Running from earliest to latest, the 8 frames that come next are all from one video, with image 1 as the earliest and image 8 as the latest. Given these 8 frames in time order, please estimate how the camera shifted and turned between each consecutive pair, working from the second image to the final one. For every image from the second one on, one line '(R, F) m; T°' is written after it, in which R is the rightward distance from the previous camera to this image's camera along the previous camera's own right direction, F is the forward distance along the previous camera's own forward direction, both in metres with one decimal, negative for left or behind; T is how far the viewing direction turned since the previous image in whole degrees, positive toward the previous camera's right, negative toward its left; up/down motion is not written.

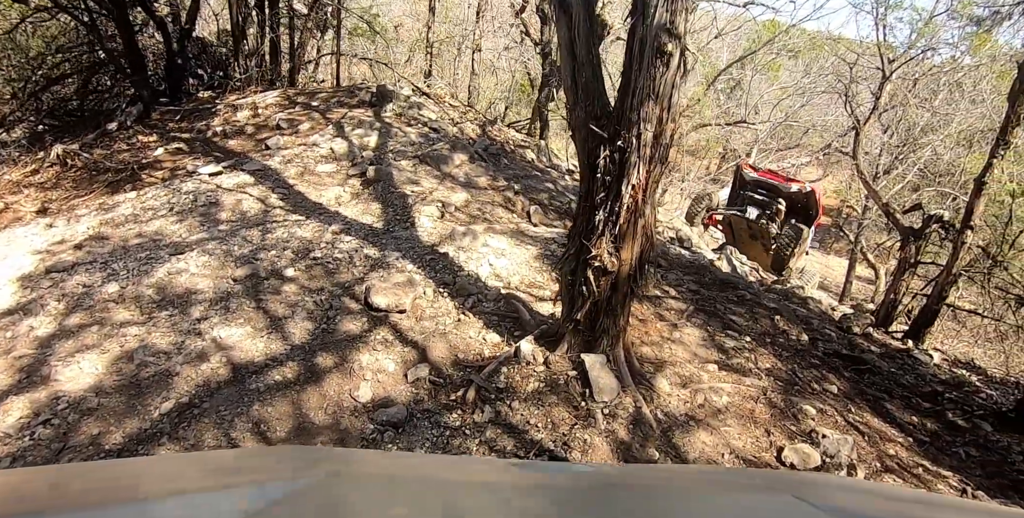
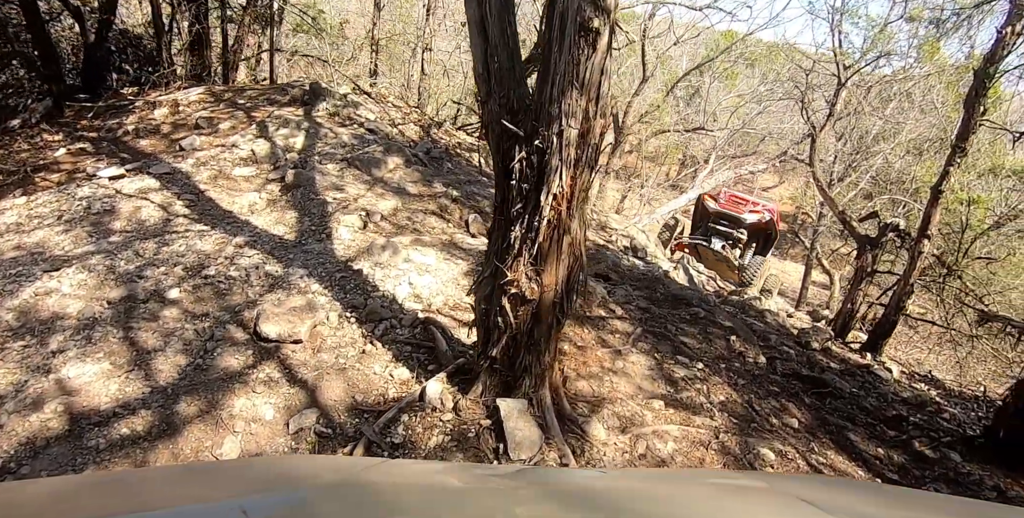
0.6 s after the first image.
(+0.2, +0.5) m; +3°
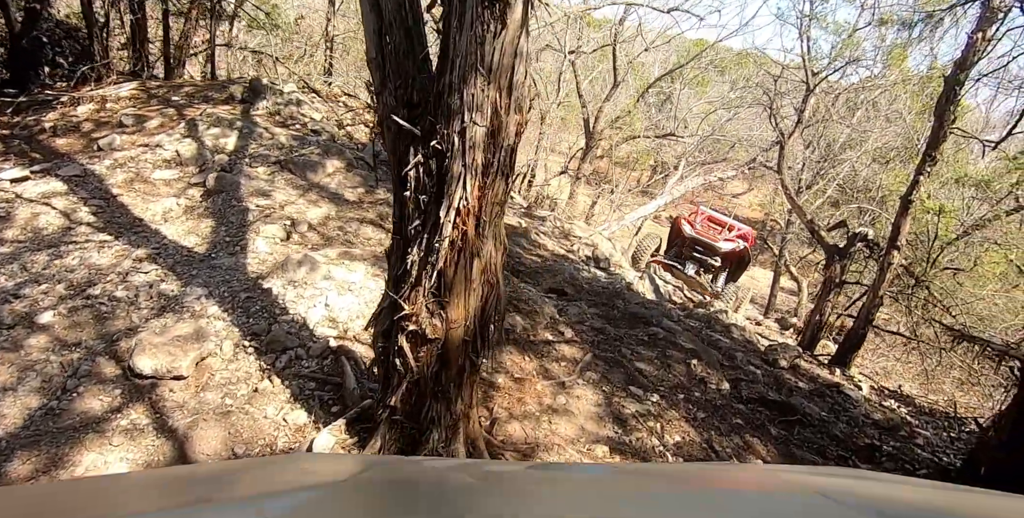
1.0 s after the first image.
(+0.2, +0.4) m; +2°
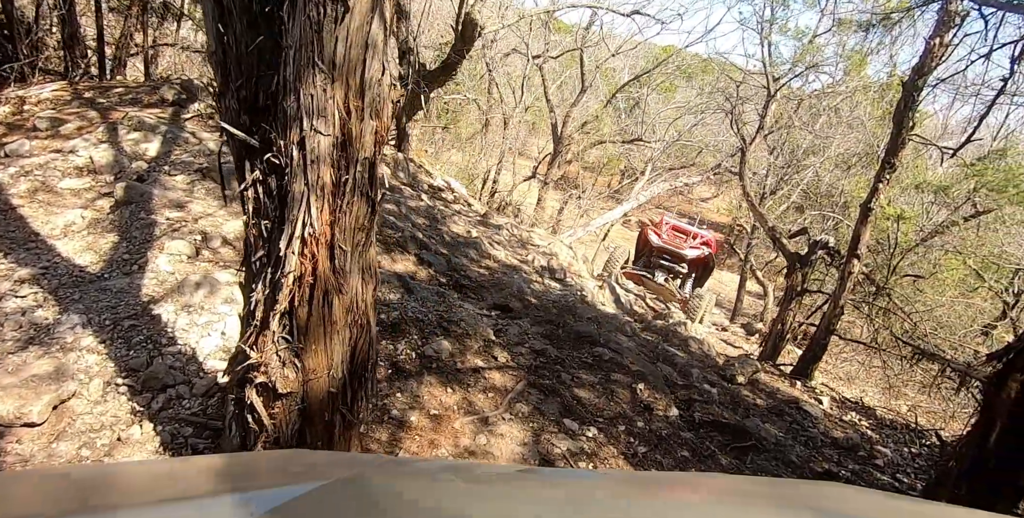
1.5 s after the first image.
(+0.2, +0.3) m; +2°
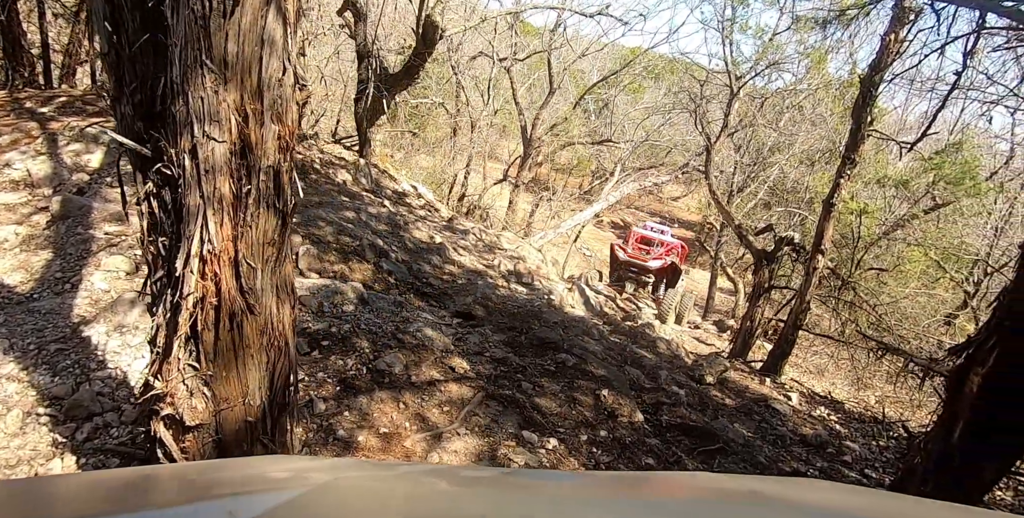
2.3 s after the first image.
(+0.1, +0.1) m; +2°
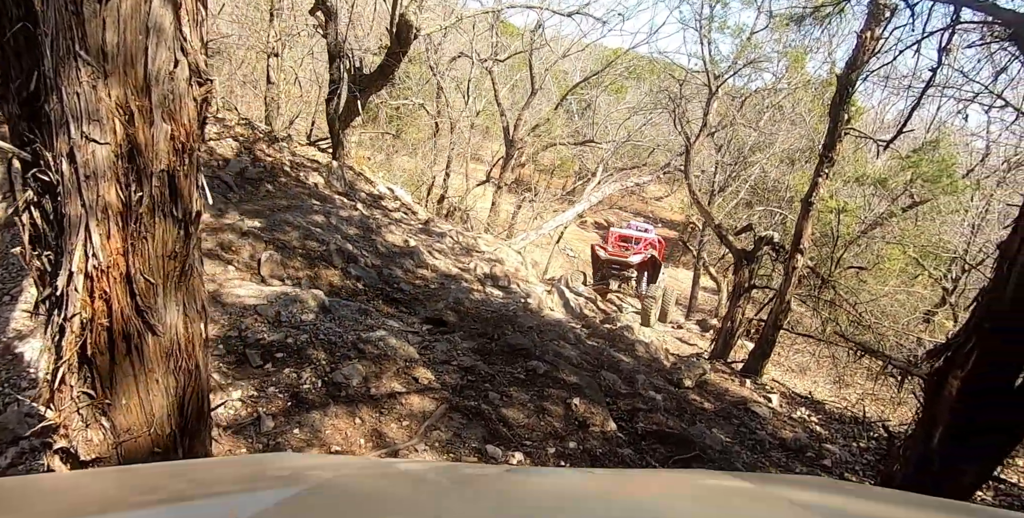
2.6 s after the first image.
(+0.1, +0.1) m; +1°
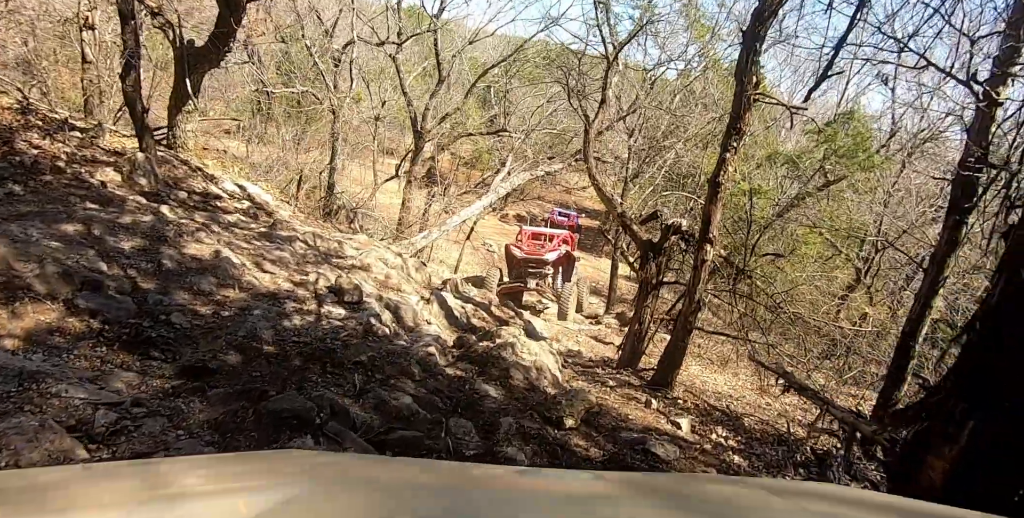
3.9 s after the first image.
(+0.6, +1.1) m; +6°
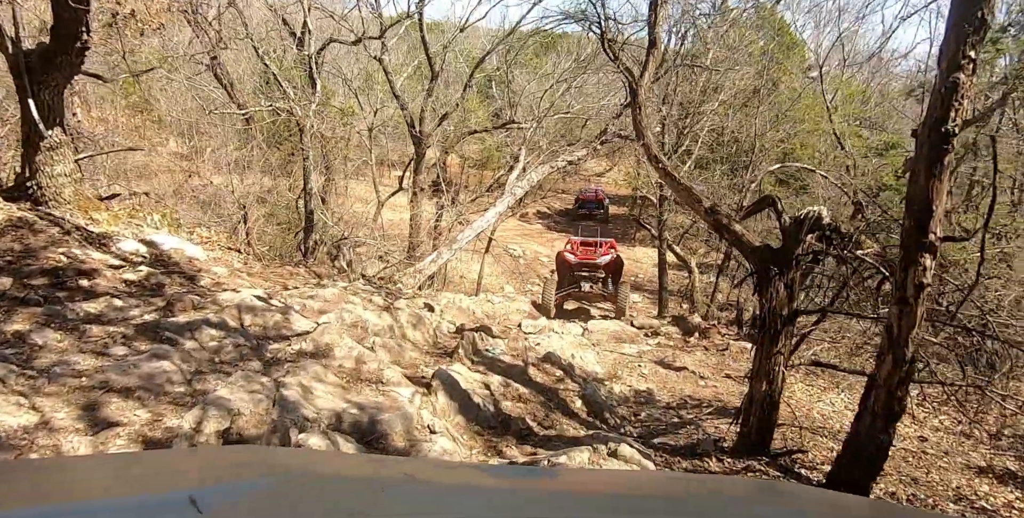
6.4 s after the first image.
(0.0, +2.4) m; -2°
